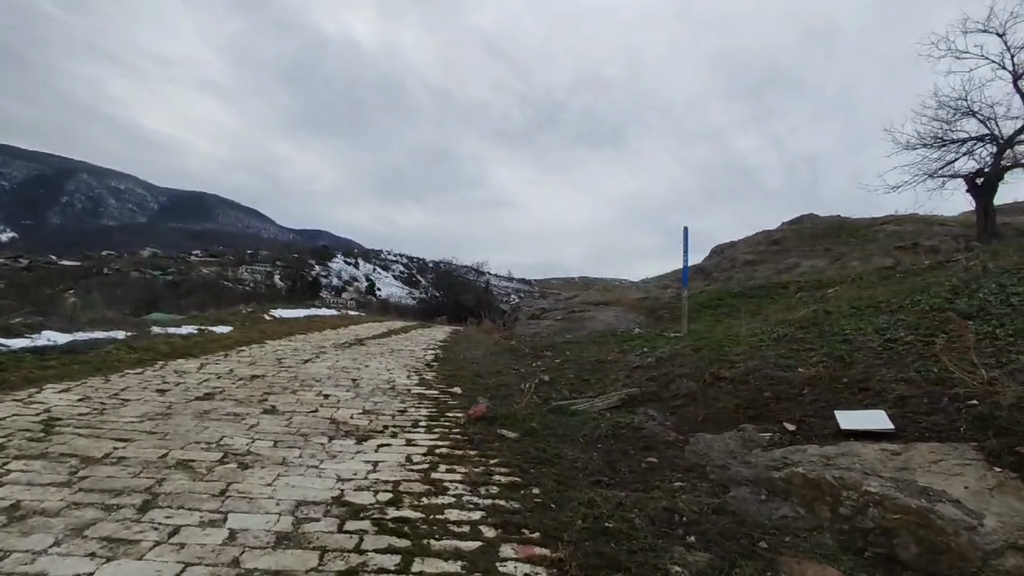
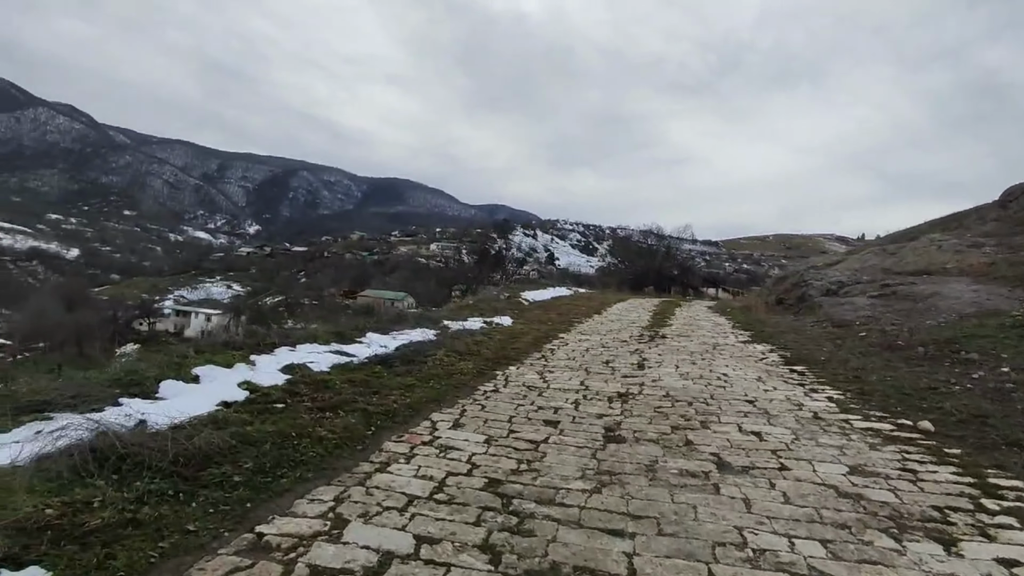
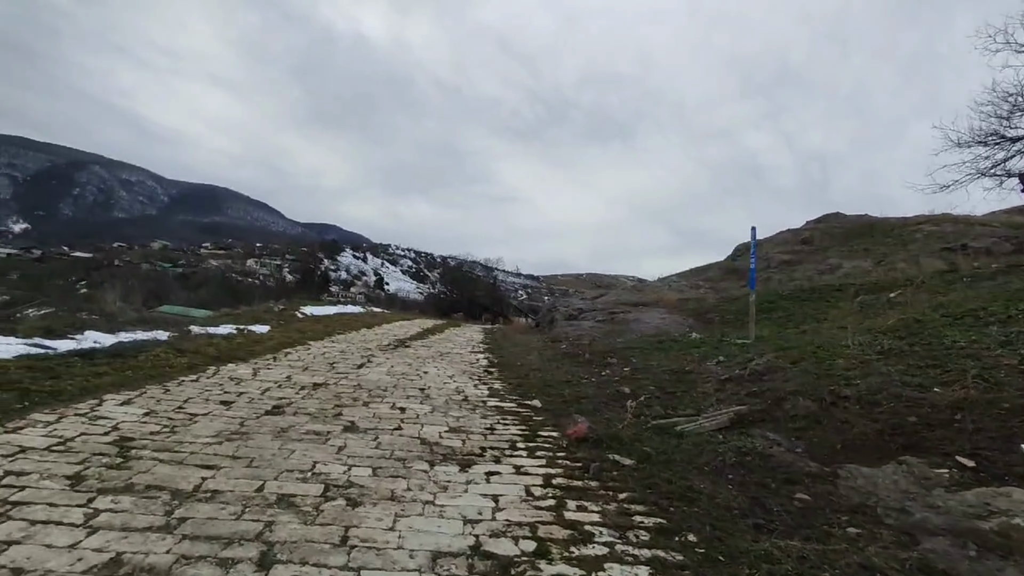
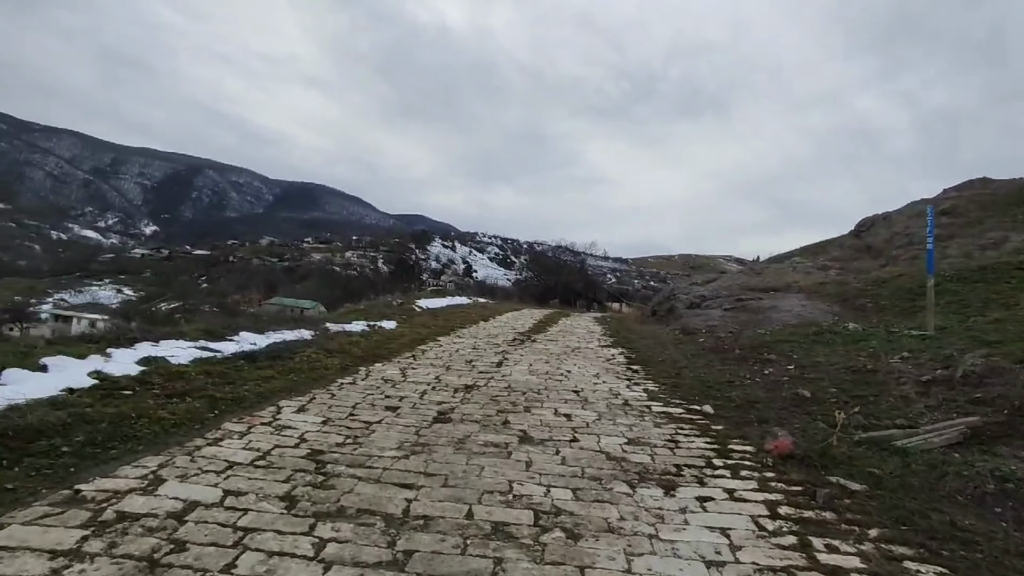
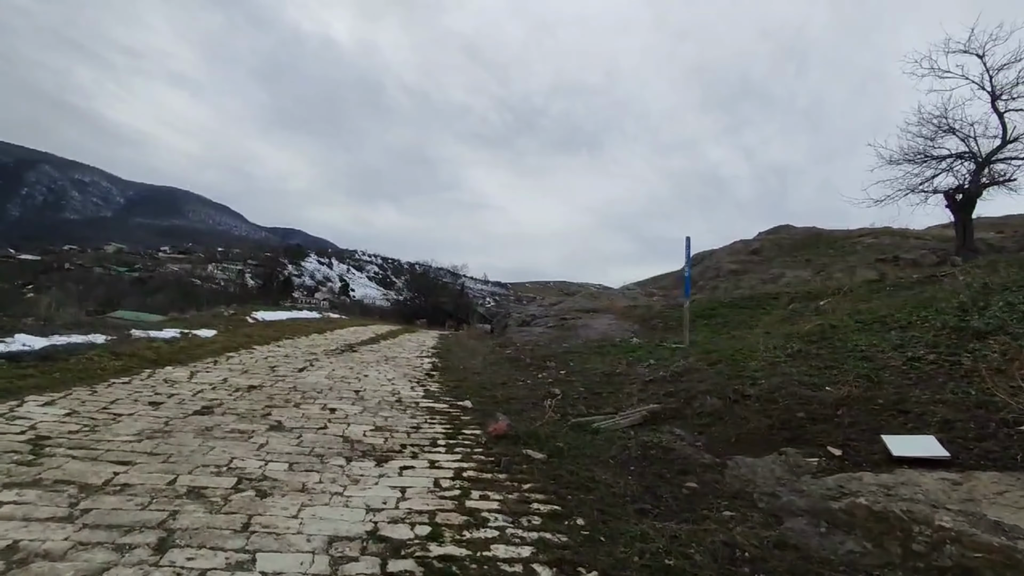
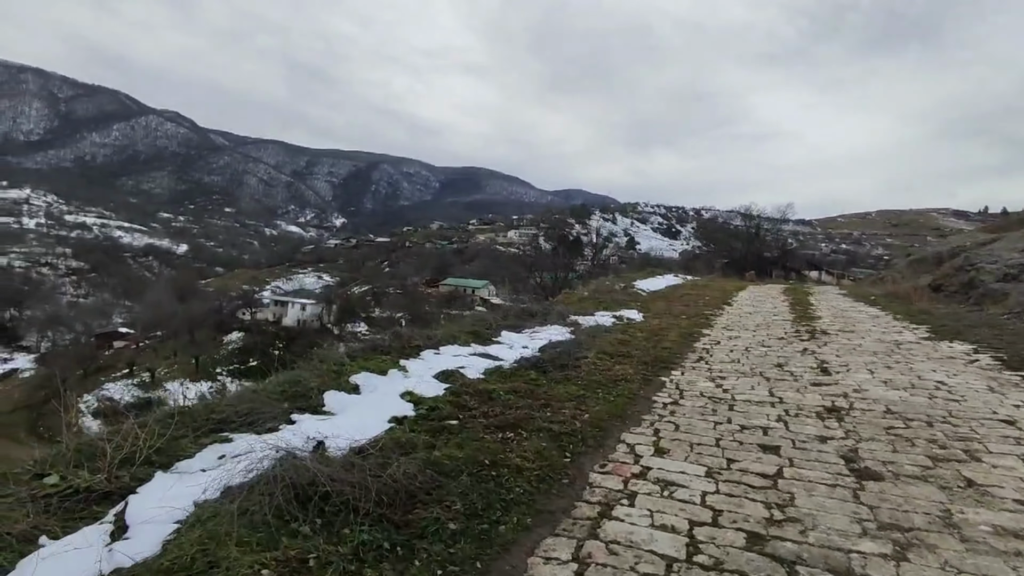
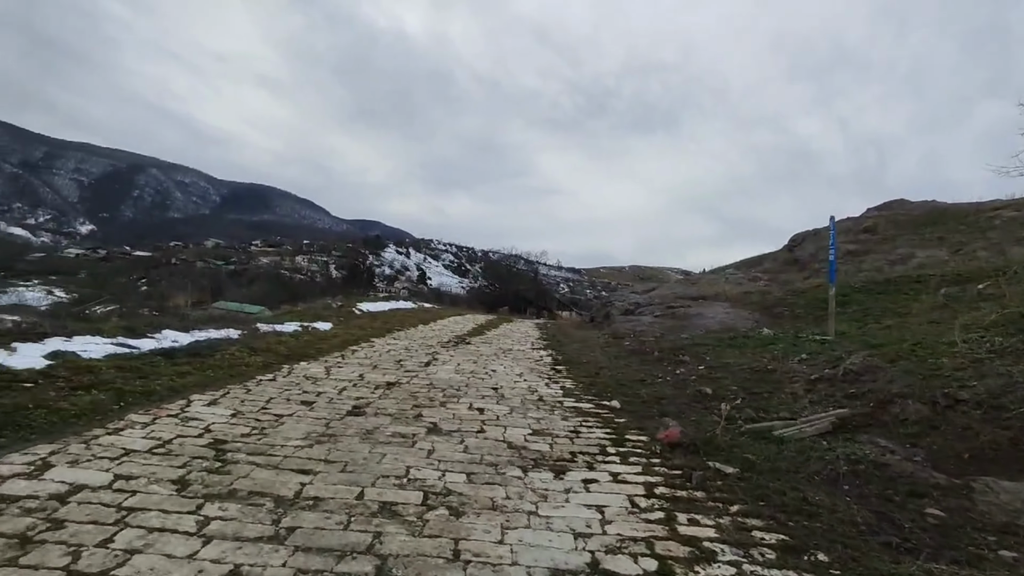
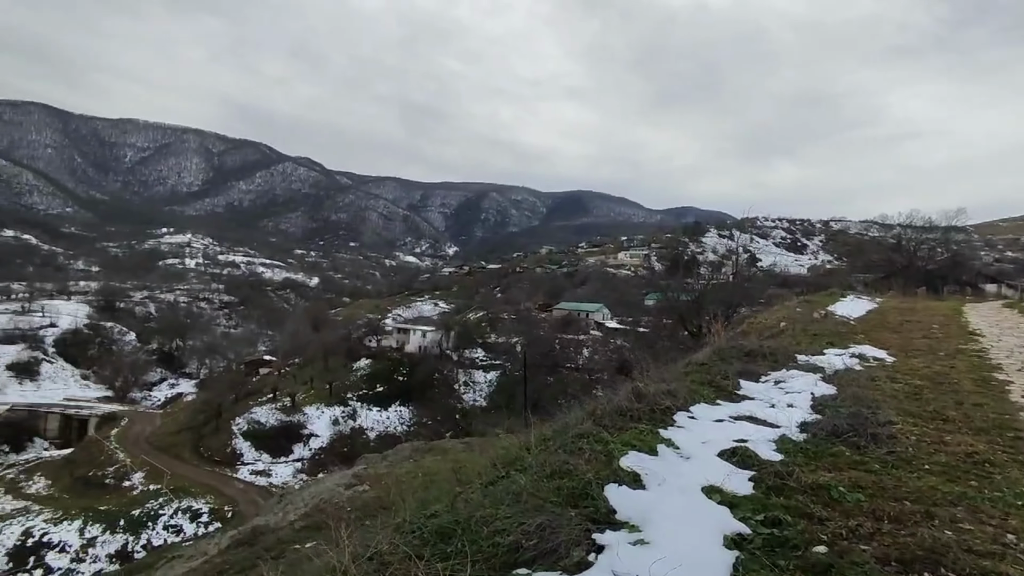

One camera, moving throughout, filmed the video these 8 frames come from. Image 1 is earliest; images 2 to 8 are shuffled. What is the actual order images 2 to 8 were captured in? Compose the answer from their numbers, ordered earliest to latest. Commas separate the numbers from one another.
5, 3, 7, 4, 2, 6, 8
